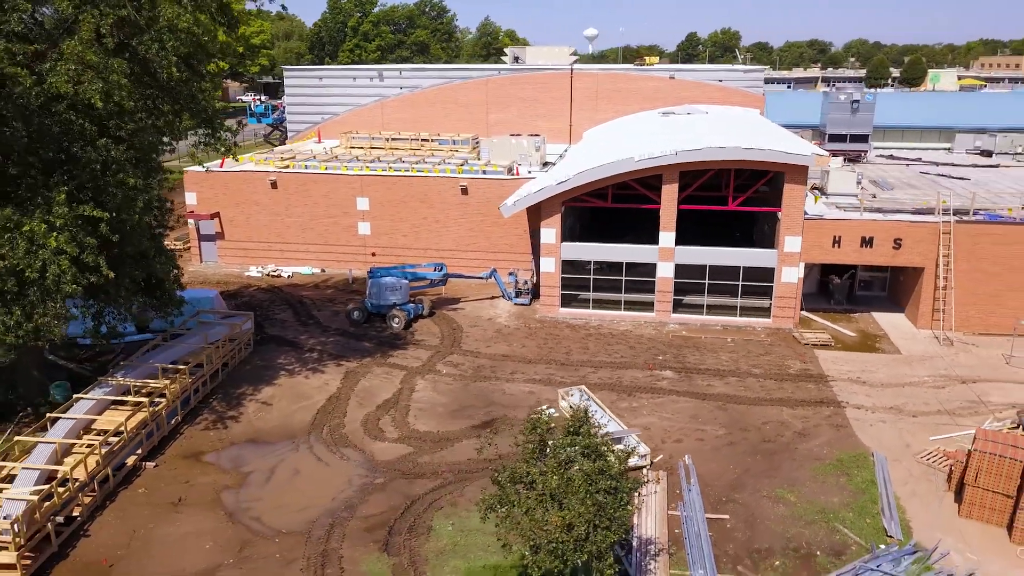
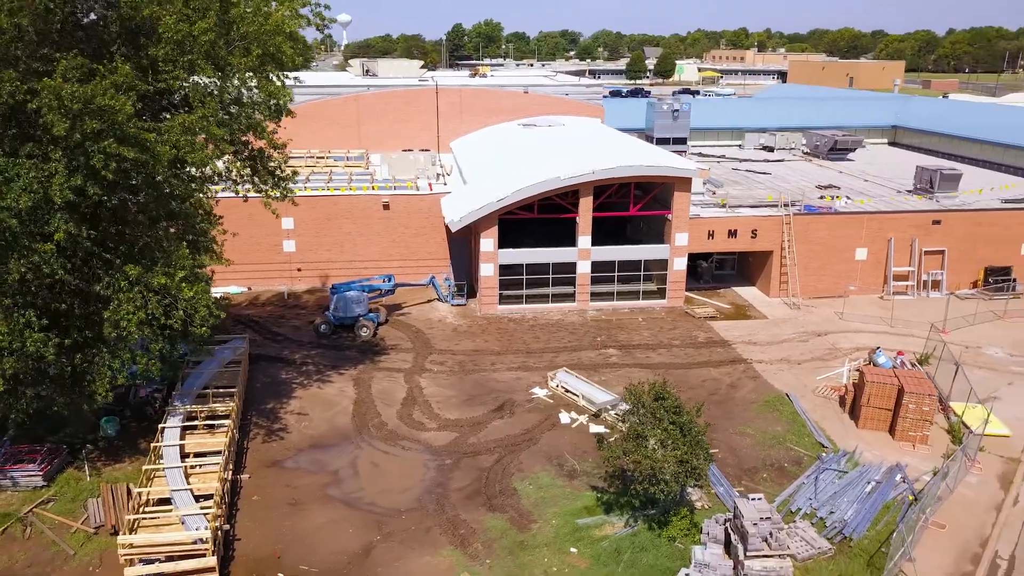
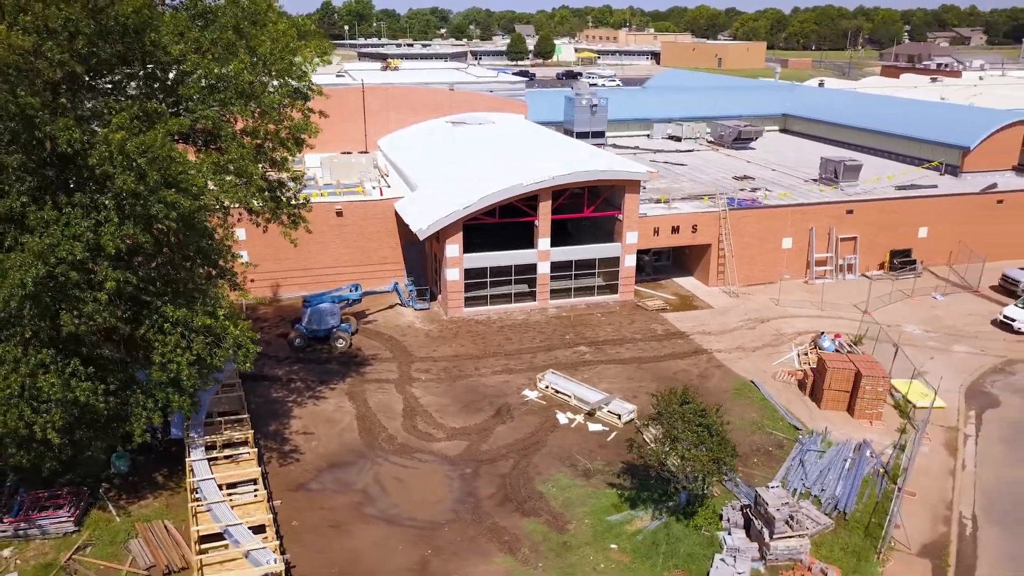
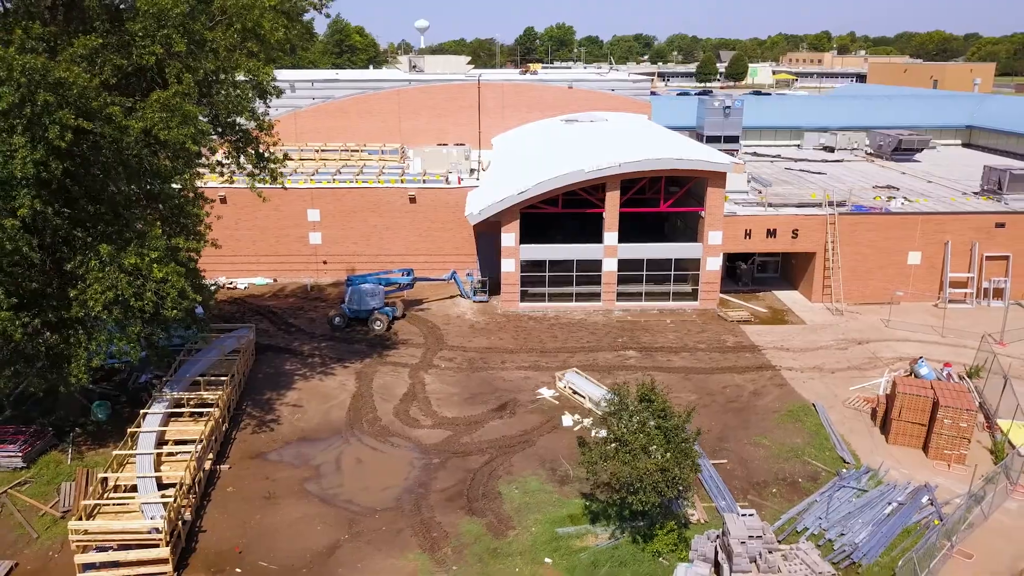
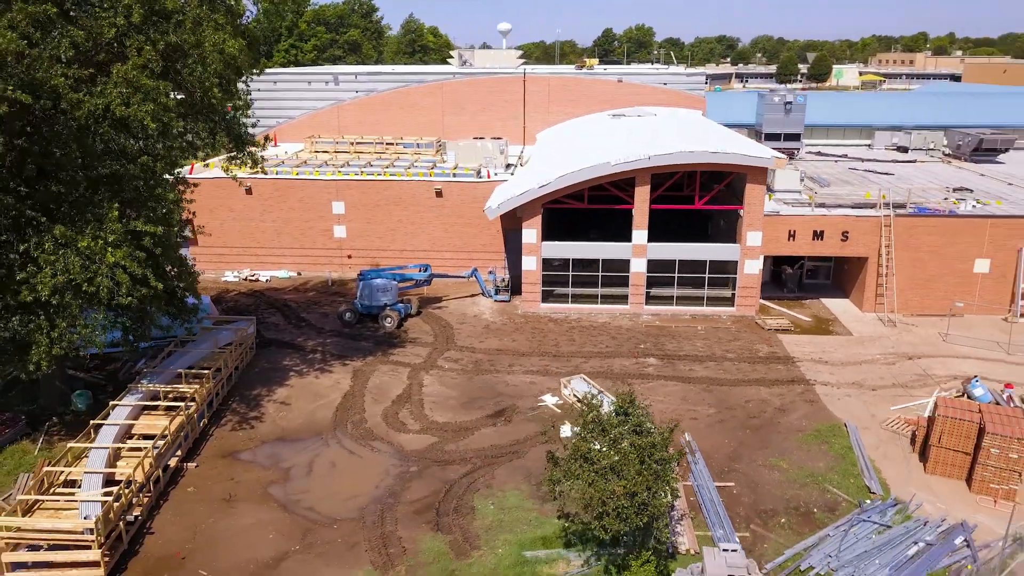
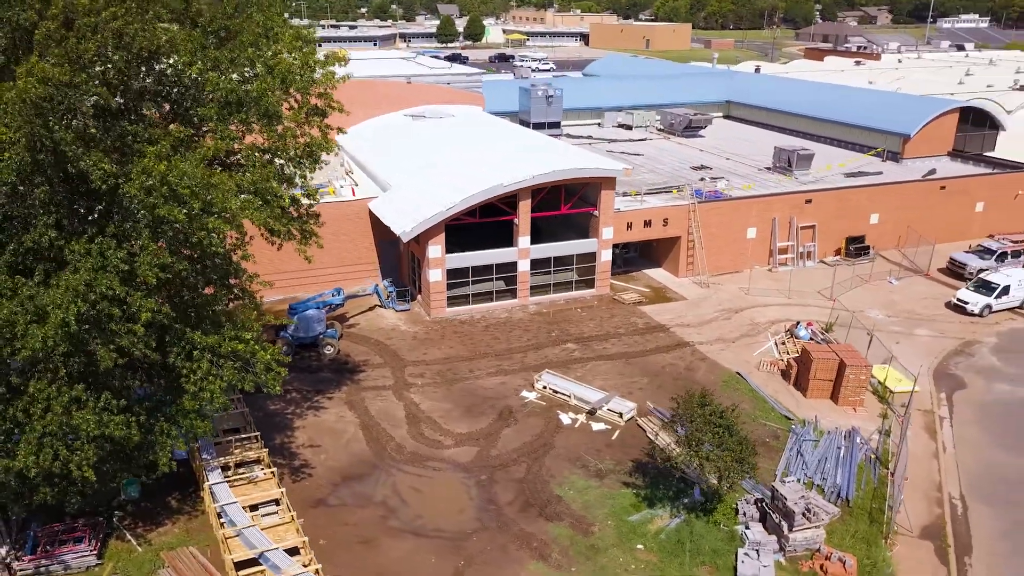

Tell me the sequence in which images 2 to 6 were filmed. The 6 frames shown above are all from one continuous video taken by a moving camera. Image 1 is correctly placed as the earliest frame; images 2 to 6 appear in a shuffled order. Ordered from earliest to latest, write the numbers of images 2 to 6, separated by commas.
5, 4, 2, 3, 6
